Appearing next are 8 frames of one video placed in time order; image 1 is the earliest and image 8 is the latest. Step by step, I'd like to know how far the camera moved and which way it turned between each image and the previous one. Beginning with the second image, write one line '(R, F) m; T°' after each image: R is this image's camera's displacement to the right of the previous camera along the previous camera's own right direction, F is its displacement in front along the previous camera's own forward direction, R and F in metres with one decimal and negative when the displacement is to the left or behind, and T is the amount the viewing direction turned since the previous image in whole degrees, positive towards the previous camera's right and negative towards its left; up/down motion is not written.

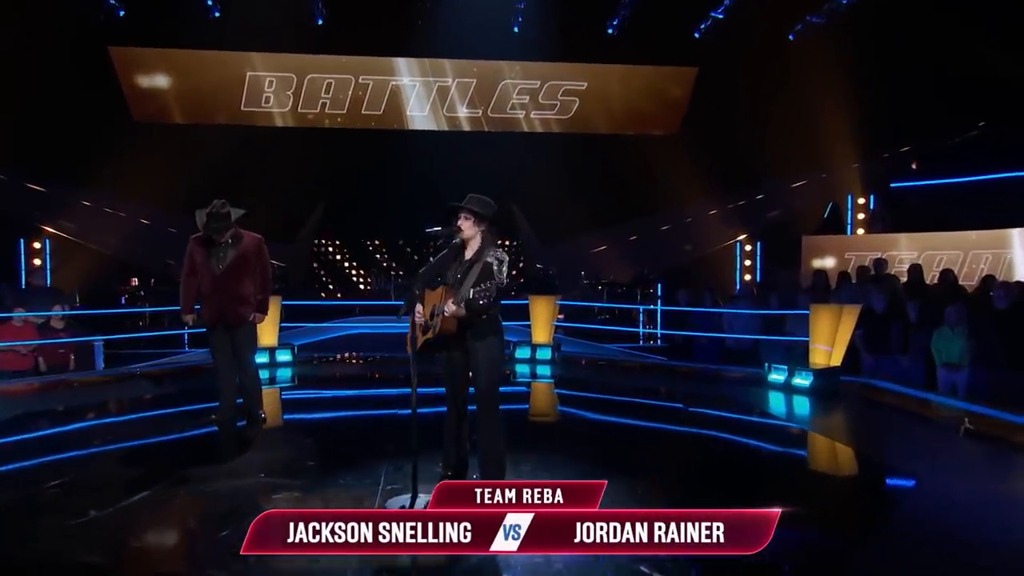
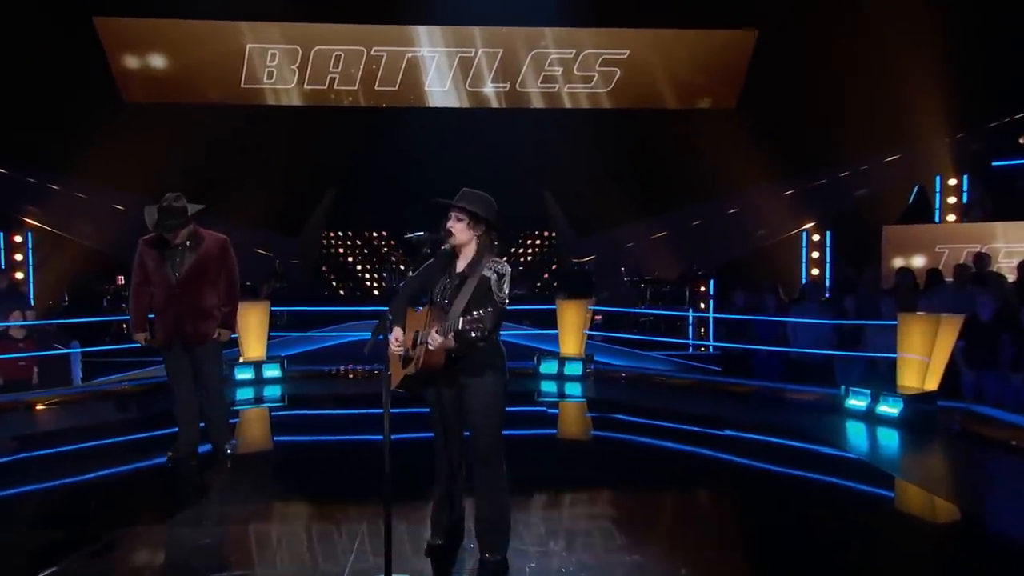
(+0.2, +1.1) m; -3°
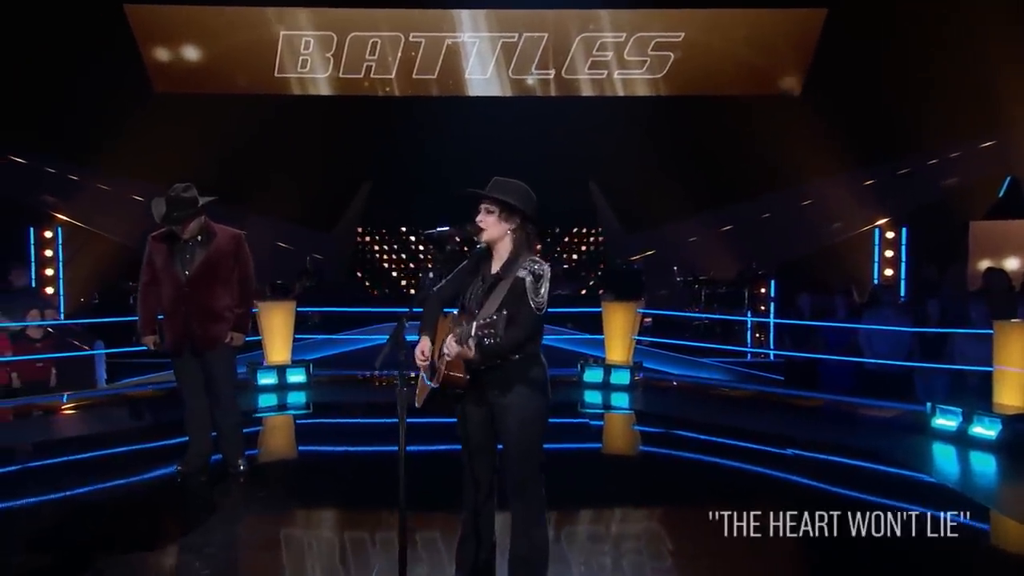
(+0.1, +0.5) m; -3°
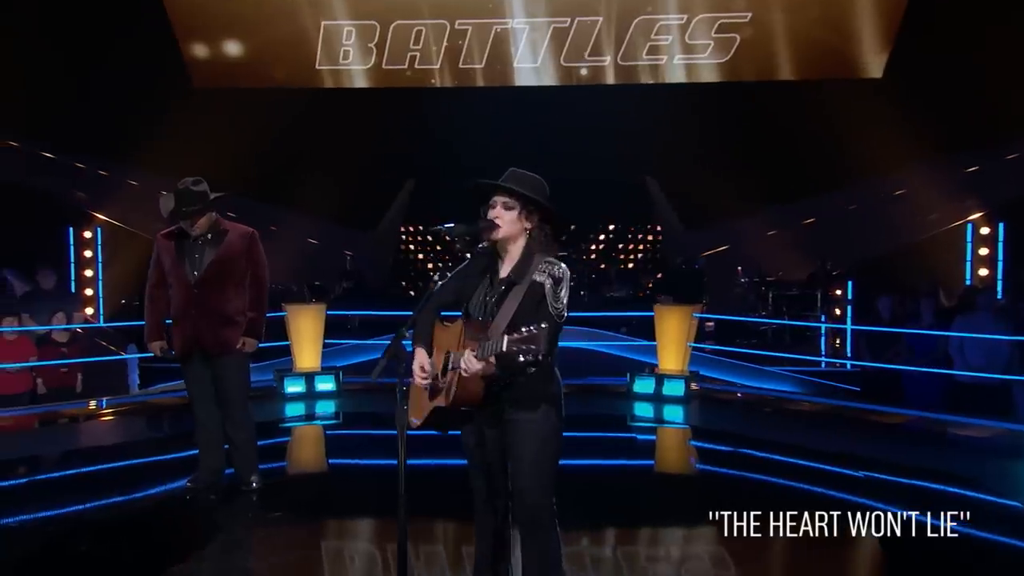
(+0.2, +0.5) m; -5°
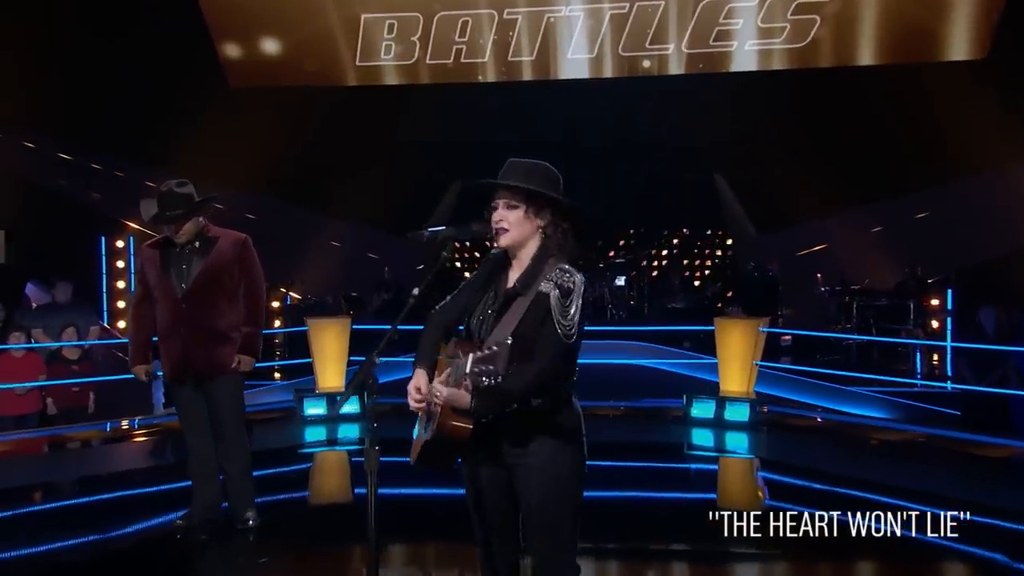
(+0.2, +0.6) m; -6°
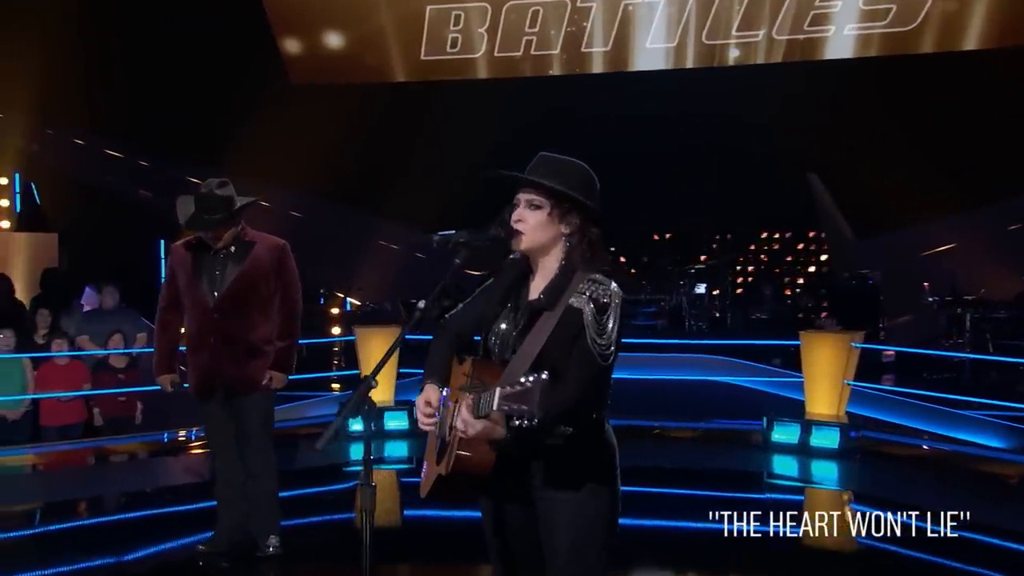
(+0.2, +0.4) m; -6°
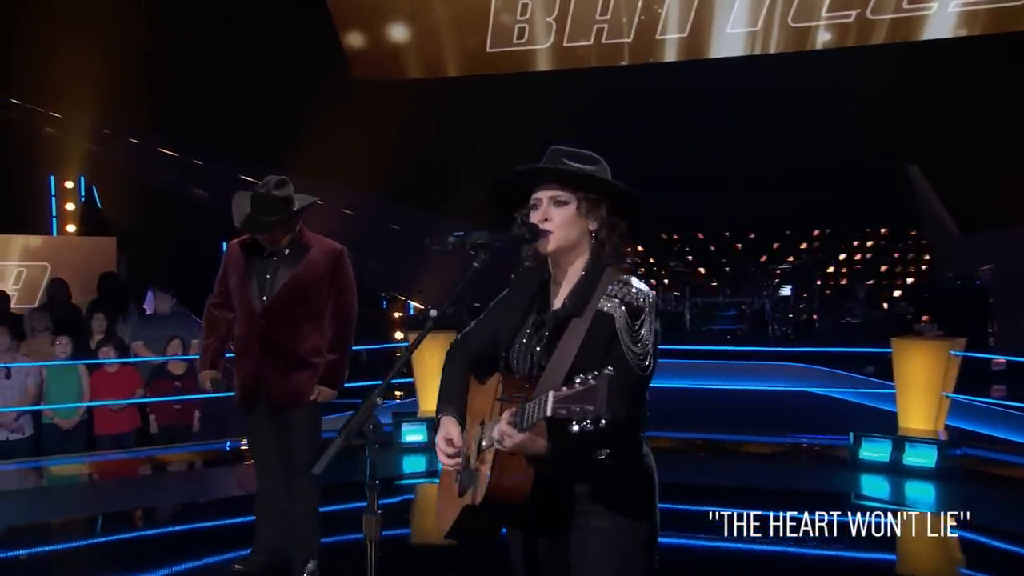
(+0.2, +0.3) m; -6°
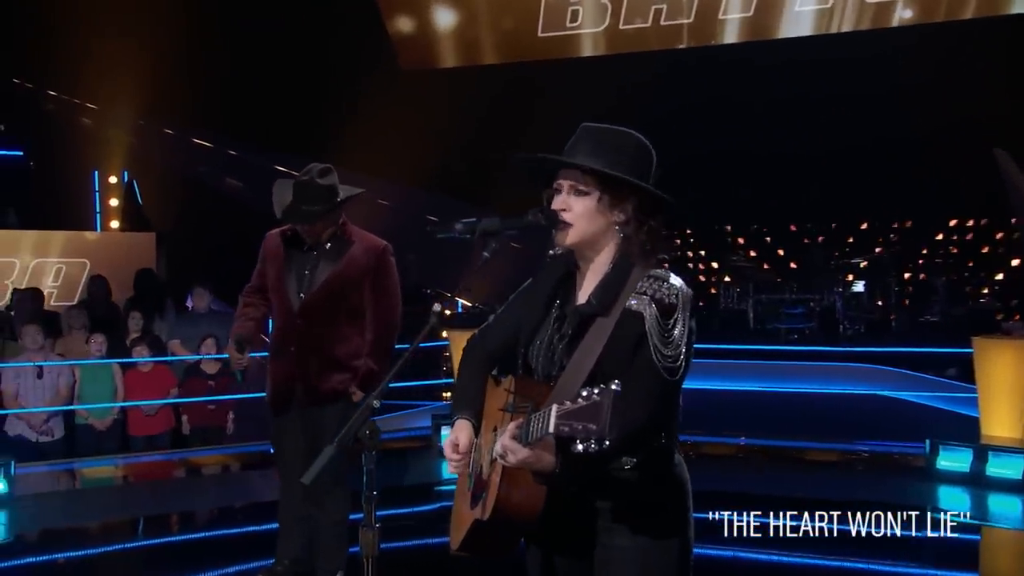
(+0.1, +0.3) m; -4°
